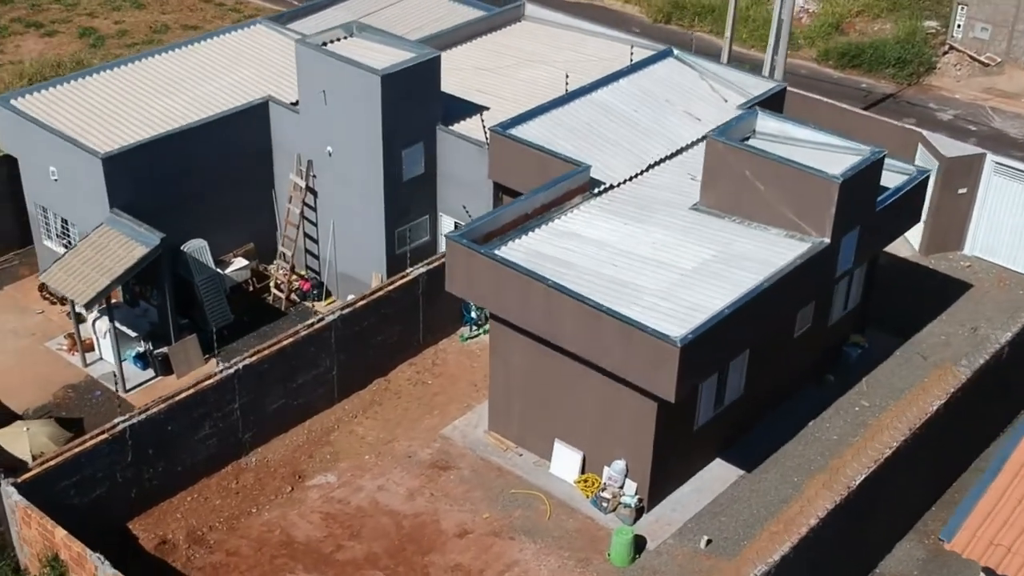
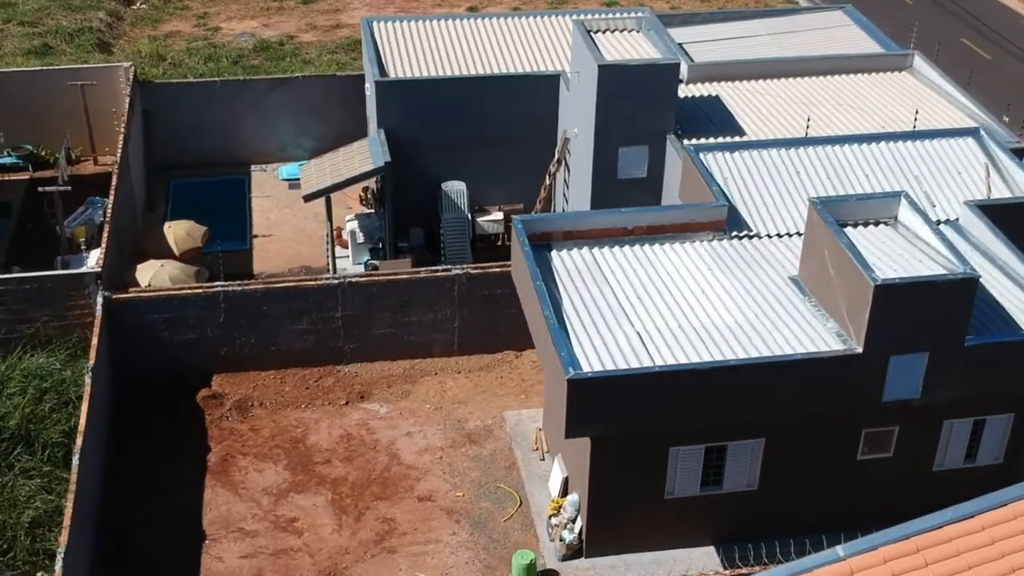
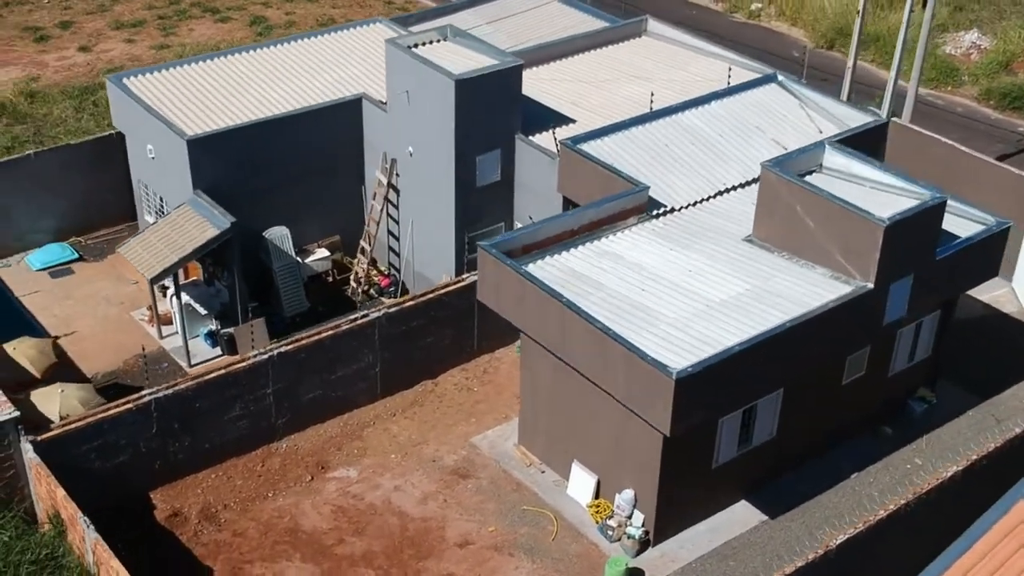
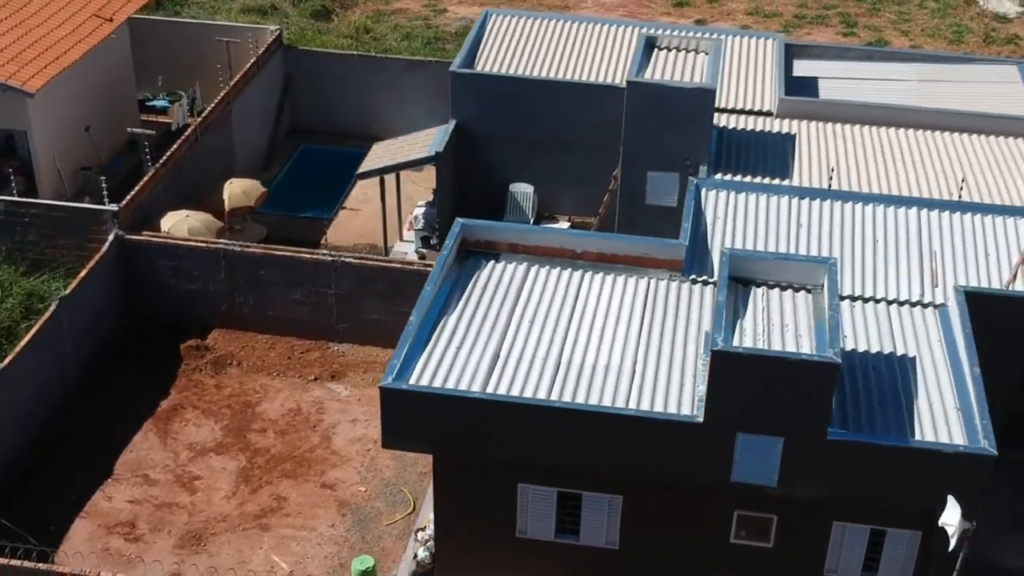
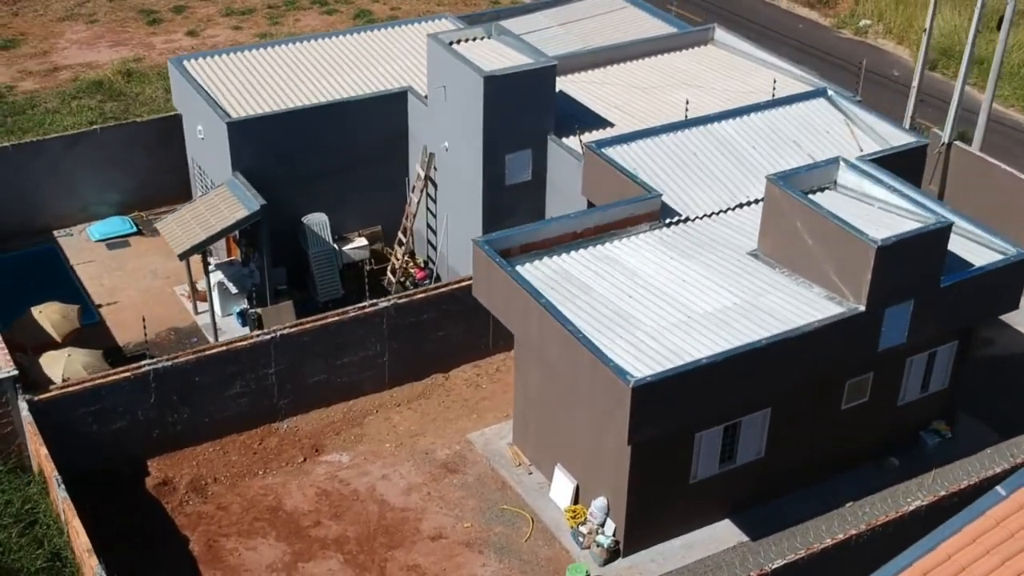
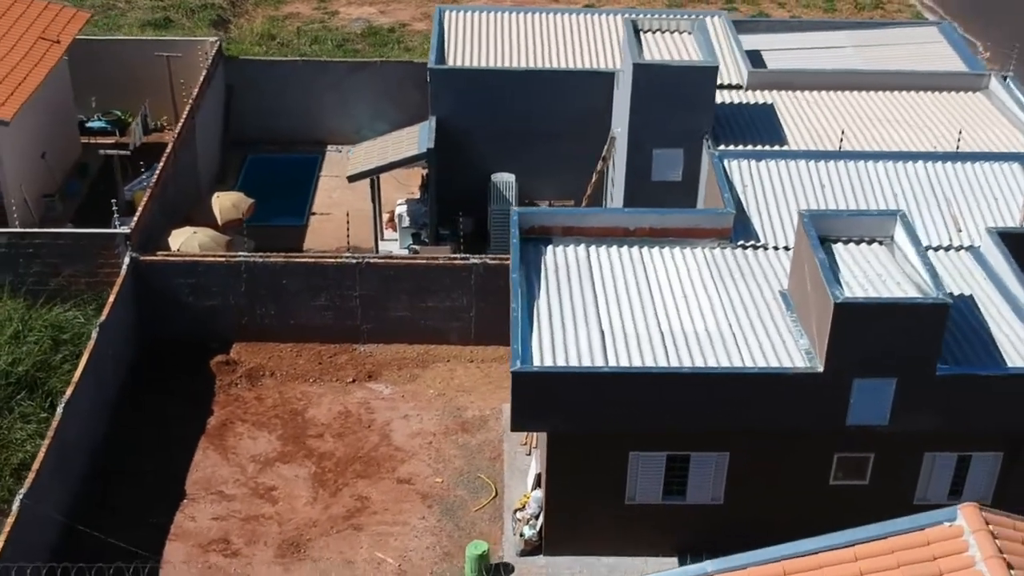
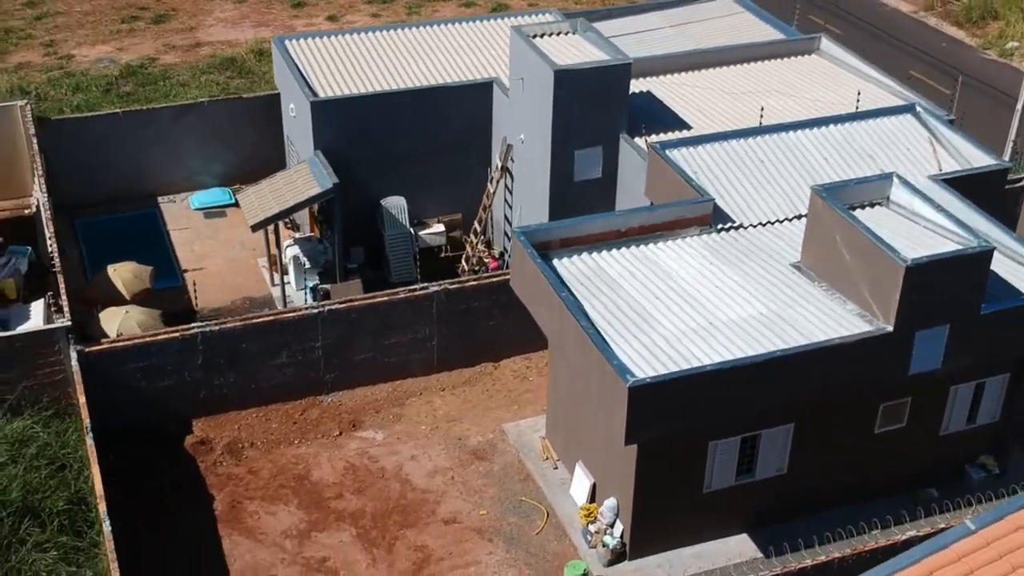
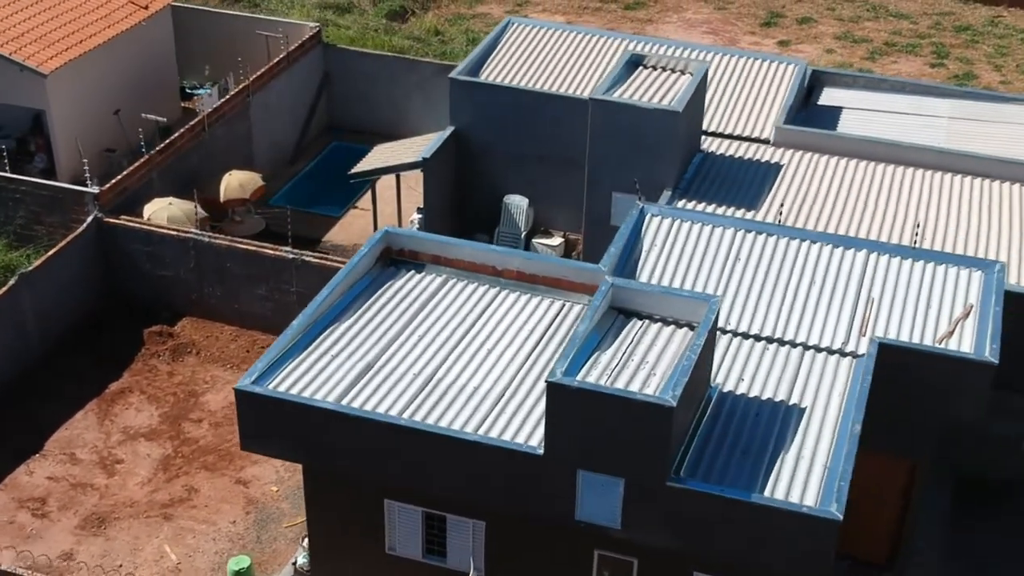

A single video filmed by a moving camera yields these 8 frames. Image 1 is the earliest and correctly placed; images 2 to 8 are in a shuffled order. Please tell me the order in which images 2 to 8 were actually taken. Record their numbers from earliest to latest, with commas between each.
3, 5, 7, 2, 6, 4, 8
